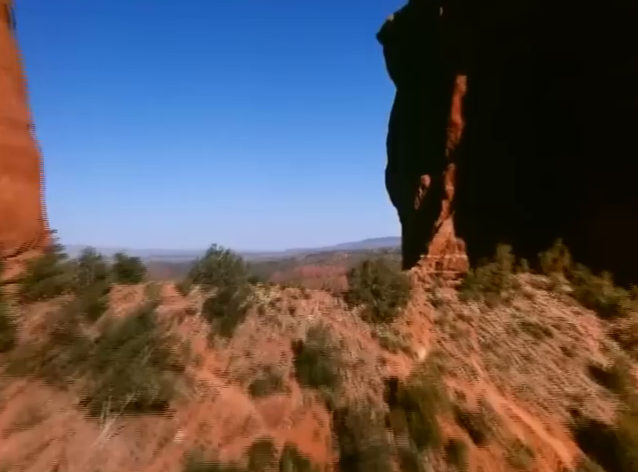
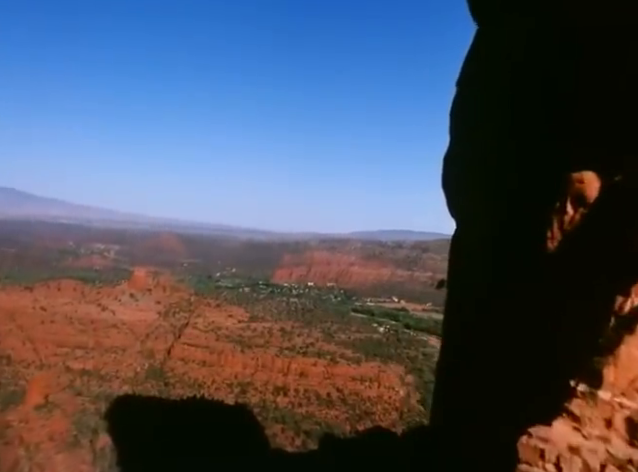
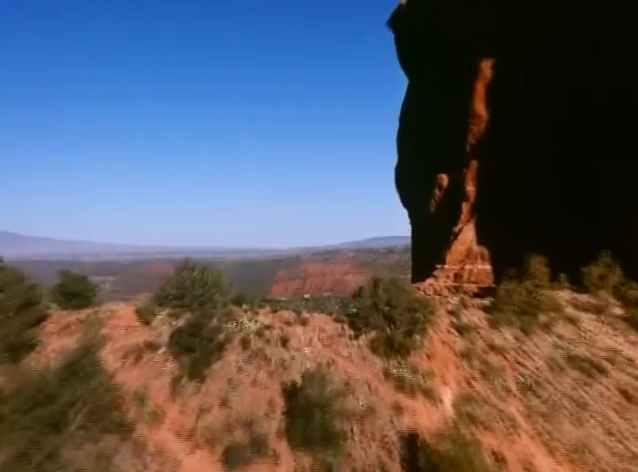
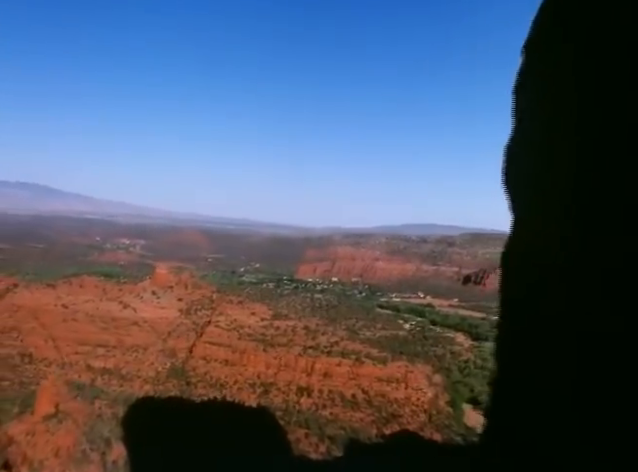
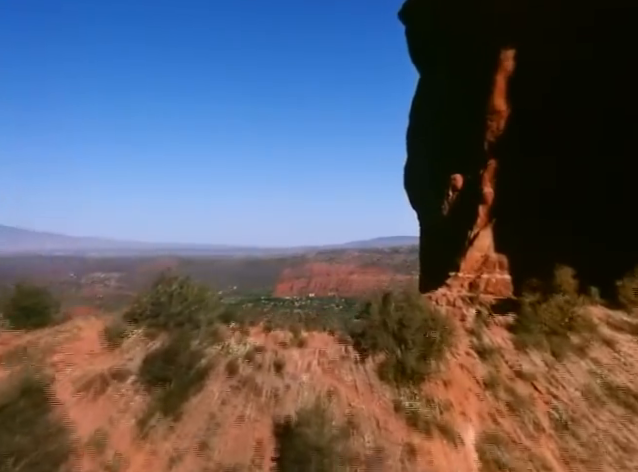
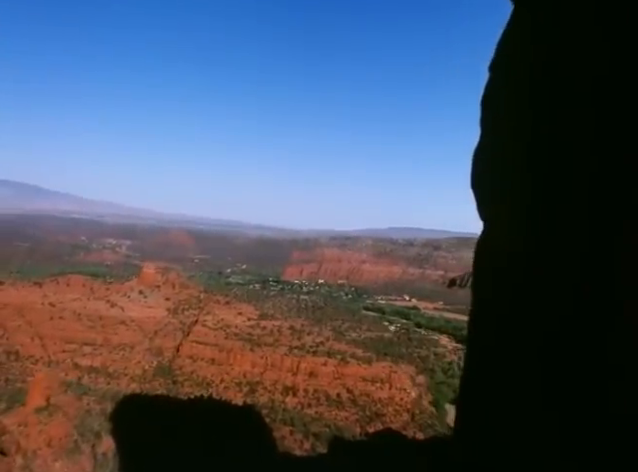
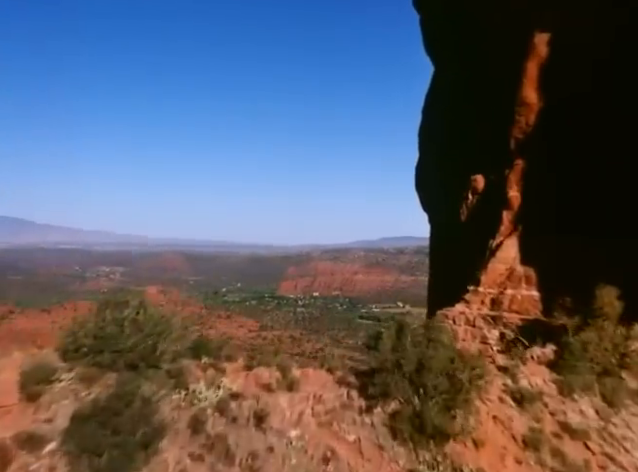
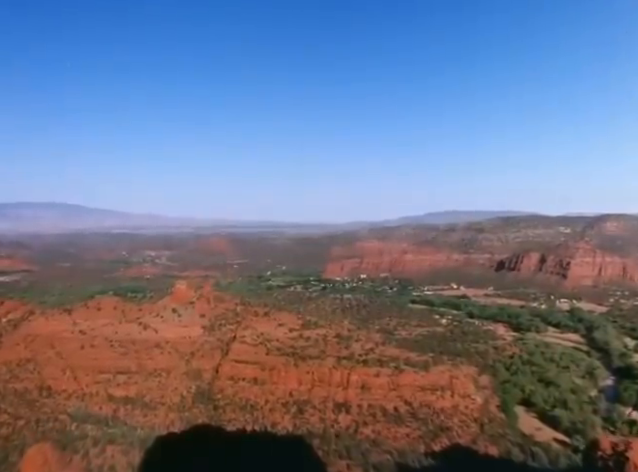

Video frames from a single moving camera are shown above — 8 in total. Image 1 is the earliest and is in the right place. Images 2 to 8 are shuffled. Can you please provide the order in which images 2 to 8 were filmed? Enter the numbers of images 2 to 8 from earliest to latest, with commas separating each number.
3, 5, 7, 2, 6, 4, 8
